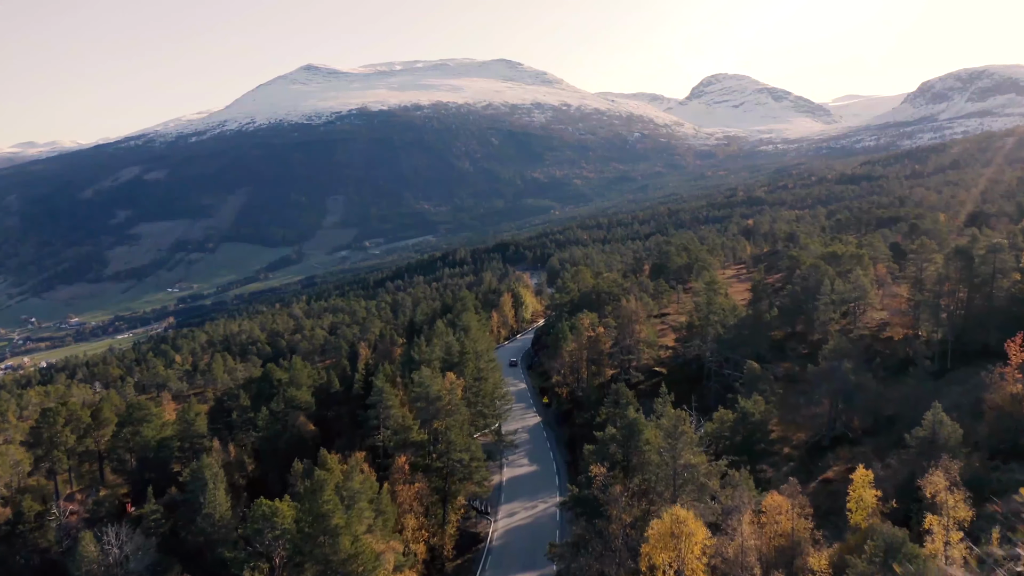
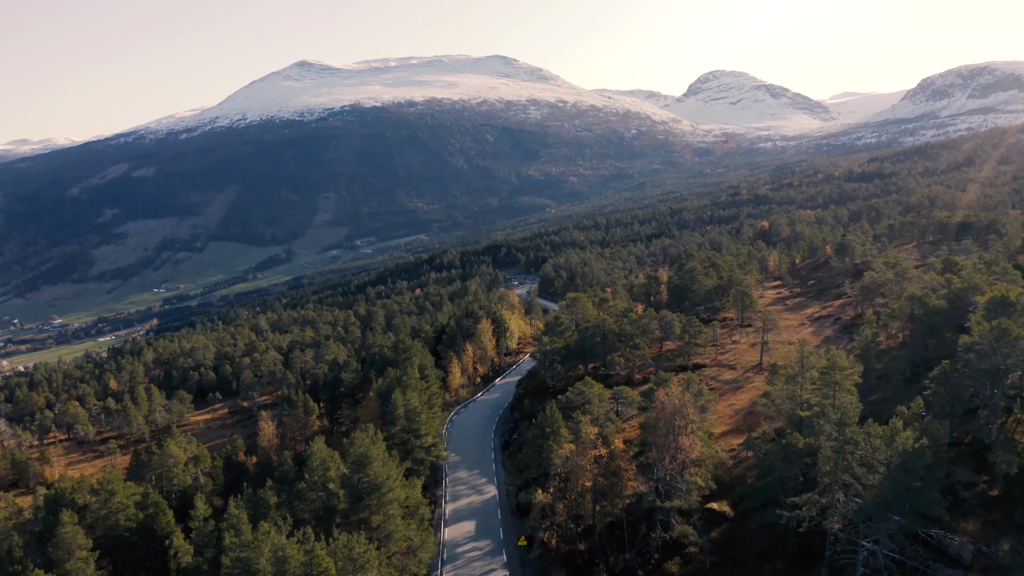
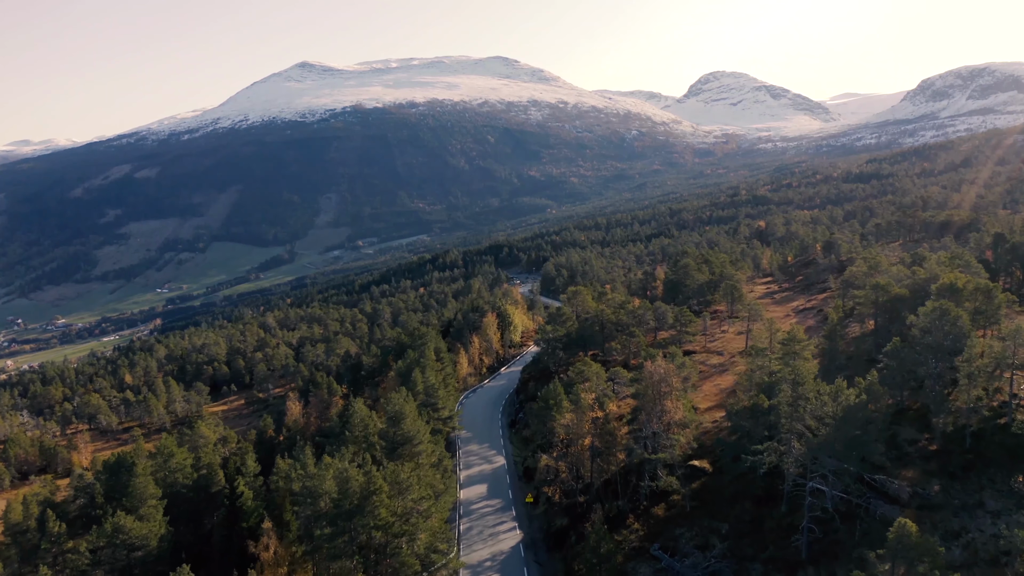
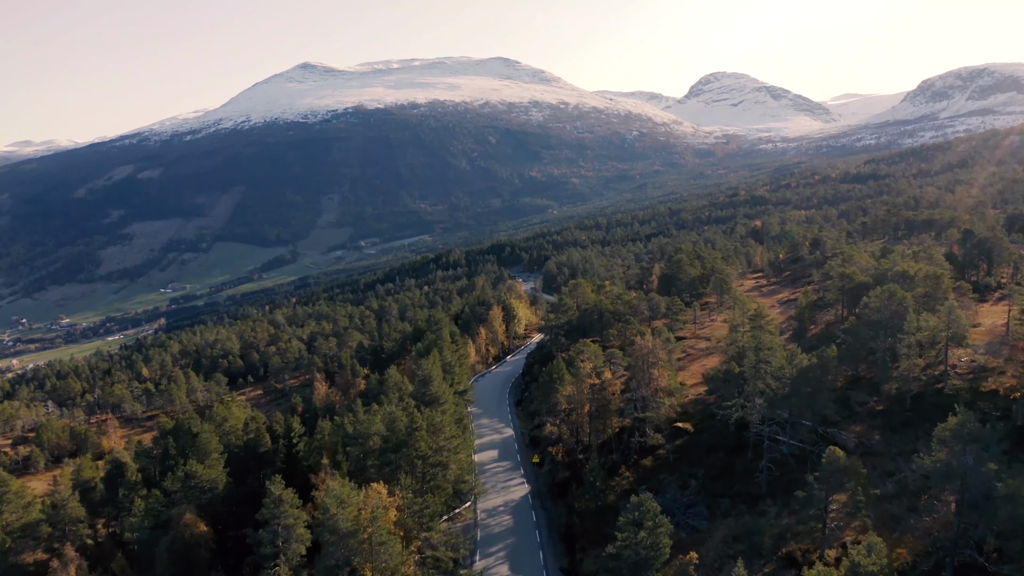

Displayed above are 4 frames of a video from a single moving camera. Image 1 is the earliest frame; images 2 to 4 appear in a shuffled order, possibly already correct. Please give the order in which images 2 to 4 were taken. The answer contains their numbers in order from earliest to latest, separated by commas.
4, 3, 2
